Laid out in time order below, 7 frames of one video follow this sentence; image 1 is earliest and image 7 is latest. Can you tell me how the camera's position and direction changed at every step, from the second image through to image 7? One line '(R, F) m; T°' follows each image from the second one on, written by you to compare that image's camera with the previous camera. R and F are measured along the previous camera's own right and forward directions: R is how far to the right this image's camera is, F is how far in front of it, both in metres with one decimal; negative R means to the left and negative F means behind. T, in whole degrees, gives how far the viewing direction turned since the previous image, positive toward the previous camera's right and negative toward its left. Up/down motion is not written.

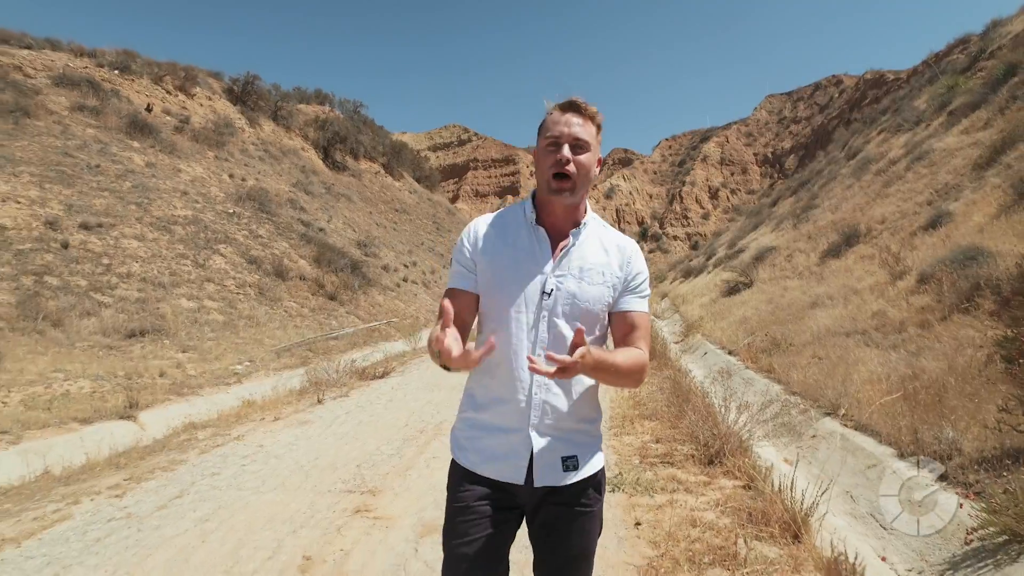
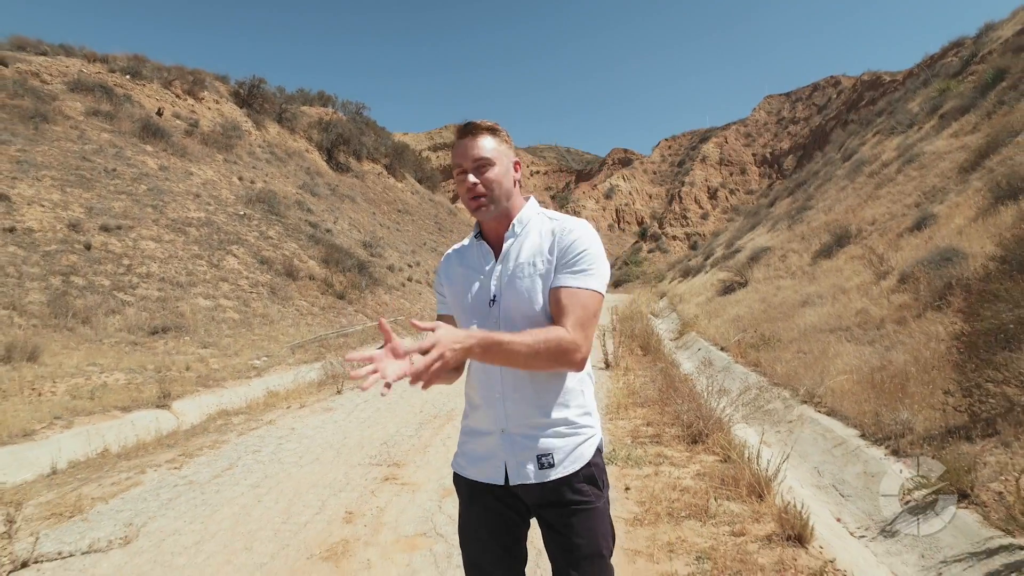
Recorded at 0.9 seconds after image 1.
(-0.1, -0.6) m; 0°
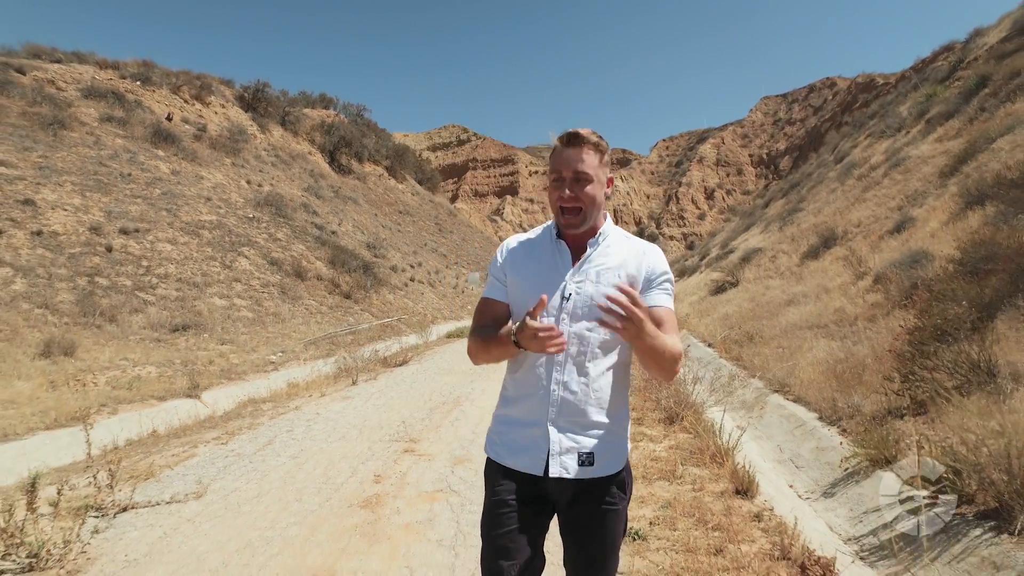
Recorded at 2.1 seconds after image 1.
(0.0, -0.7) m; 0°
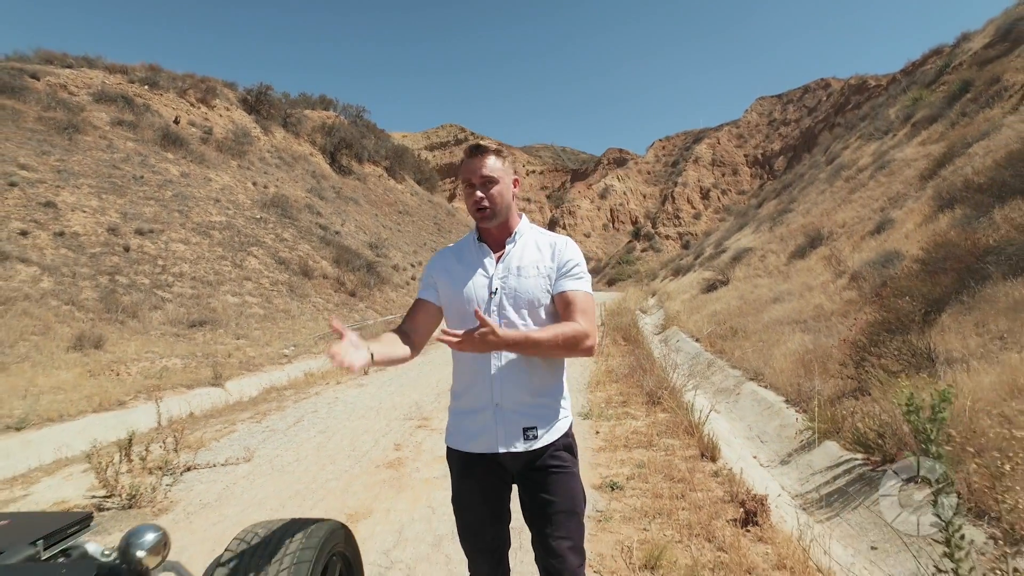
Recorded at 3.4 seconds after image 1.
(0.0, -0.7) m; 0°
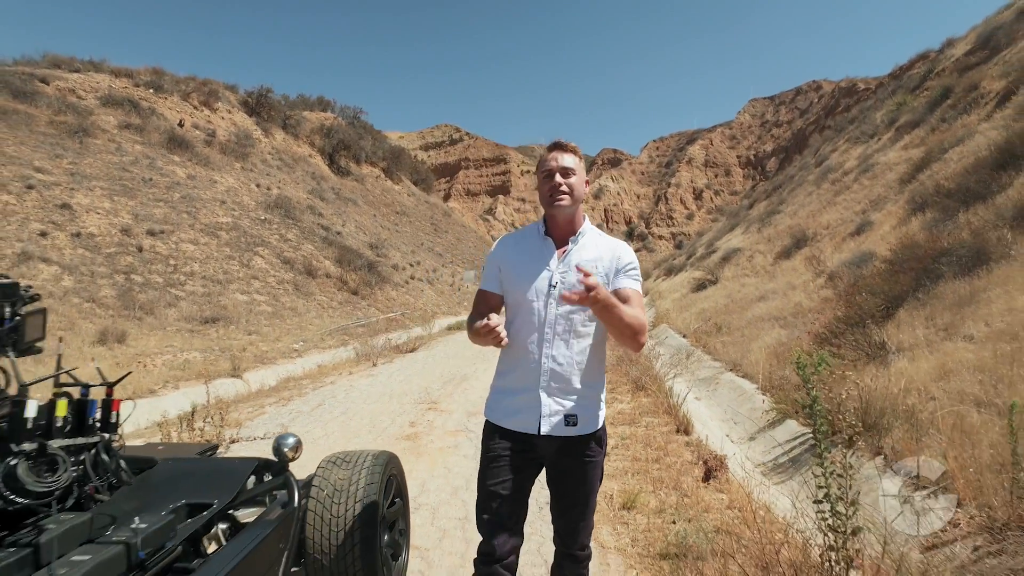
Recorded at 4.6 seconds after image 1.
(-0.1, -0.7) m; +1°
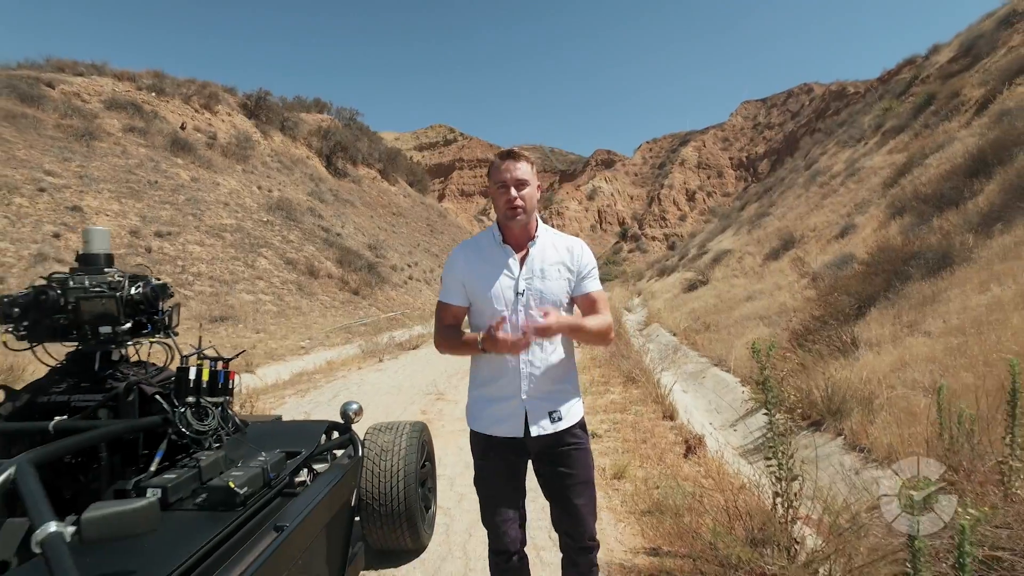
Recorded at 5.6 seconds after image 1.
(-0.1, -0.6) m; +1°
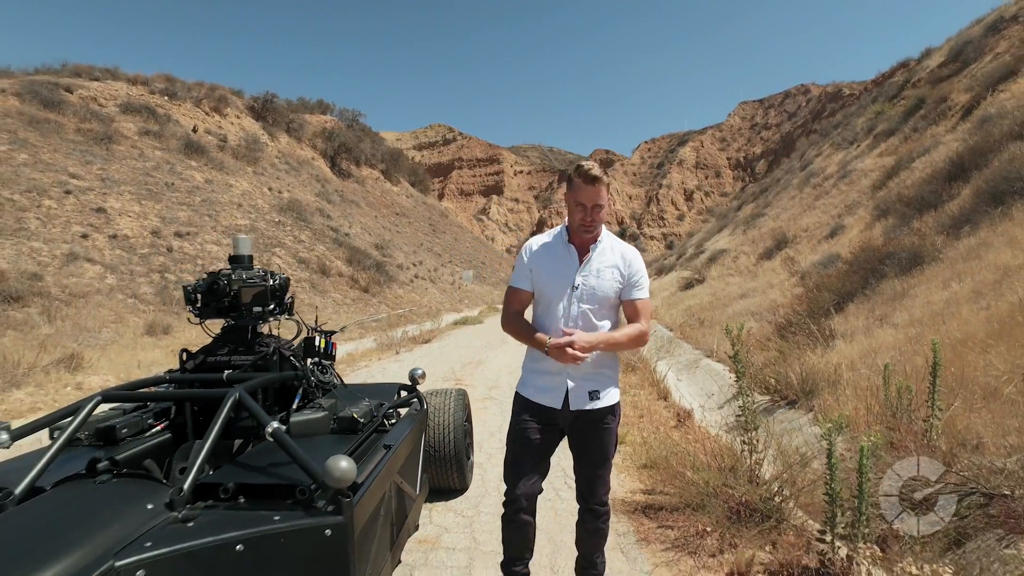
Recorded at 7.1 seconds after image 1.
(-0.2, -0.8) m; 0°
